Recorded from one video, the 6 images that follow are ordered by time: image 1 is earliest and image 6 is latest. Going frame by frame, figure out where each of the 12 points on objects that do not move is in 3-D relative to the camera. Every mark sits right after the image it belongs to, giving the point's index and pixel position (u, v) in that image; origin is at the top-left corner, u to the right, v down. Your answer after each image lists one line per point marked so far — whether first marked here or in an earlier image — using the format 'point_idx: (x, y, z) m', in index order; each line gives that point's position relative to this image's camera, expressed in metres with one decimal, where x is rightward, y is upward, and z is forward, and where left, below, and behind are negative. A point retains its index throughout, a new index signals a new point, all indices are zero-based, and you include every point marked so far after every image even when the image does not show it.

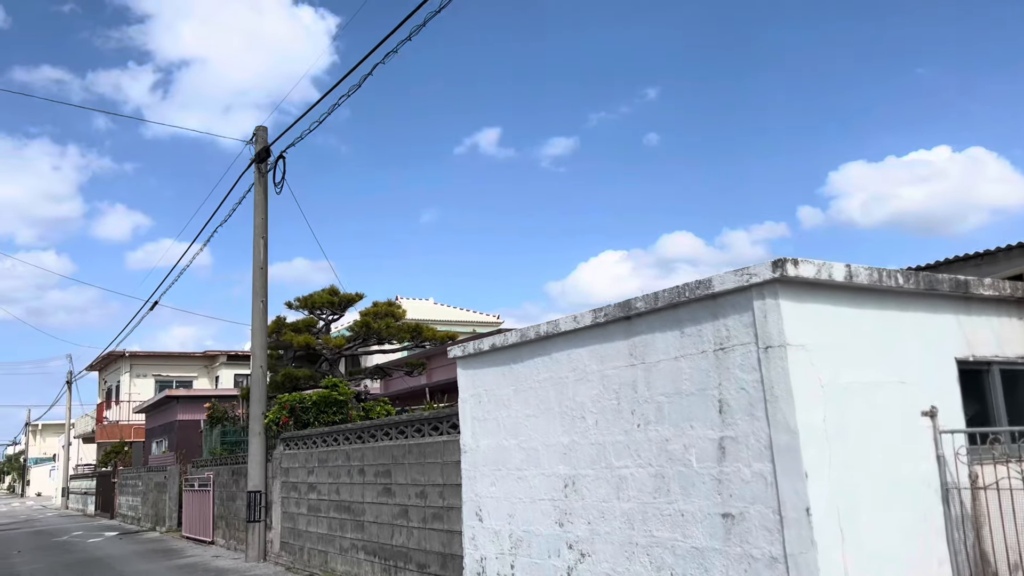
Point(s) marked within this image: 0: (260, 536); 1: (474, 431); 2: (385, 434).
0: (-3.6, -3.6, +12.2) m
1: (-0.3, -1.2, +7.3) m
2: (-1.4, -1.6, +9.2) m
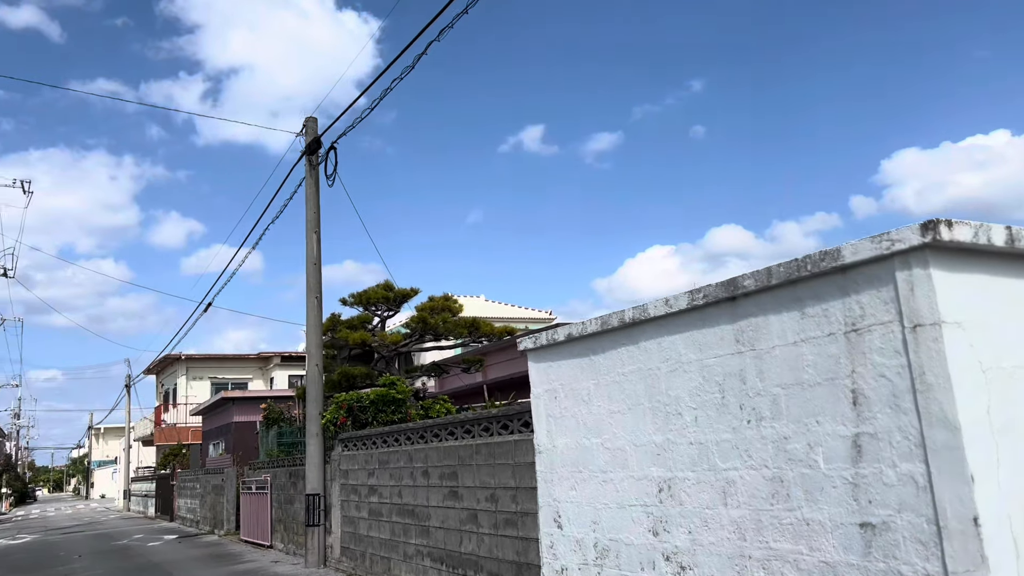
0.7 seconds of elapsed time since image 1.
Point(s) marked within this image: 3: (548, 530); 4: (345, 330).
0: (-2.7, -3.5, +11.7) m
1: (+0.3, -1.1, +6.7) m
2: (-0.6, -1.5, +8.6) m
3: (+0.3, -1.9, +6.6) m
4: (-2.7, -0.7, +13.6) m
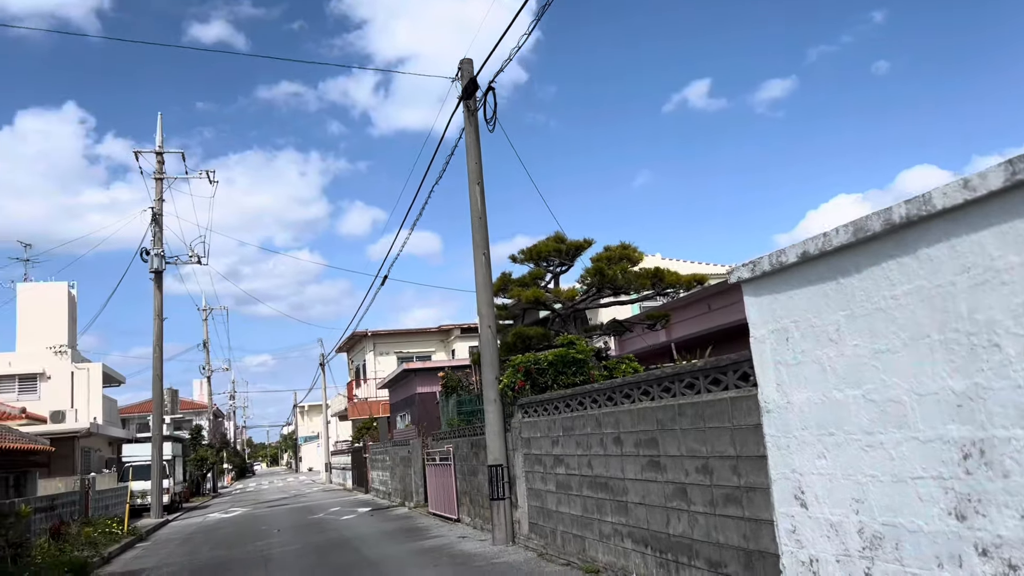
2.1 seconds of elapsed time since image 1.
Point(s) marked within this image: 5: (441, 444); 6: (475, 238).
0: (-0.1, -2.9, +10.8) m
1: (+1.6, -0.6, +5.1) m
2: (+1.1, -0.9, +7.2) m
3: (+1.7, -1.3, +5.1) m
4: (+0.1, 0.0, +12.5) m
5: (-1.3, -2.9, +15.4) m
6: (-0.5, +0.7, +11.5) m
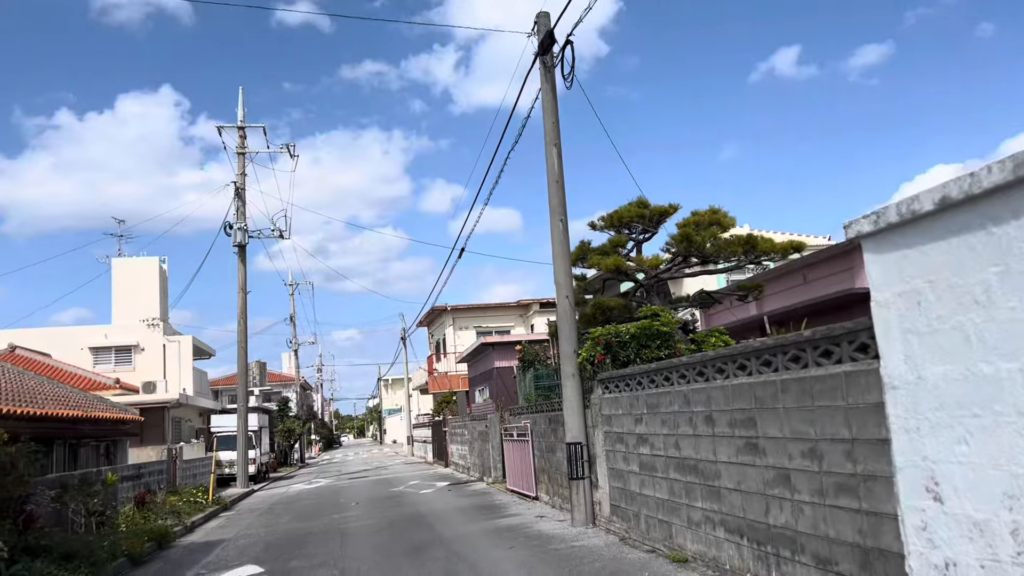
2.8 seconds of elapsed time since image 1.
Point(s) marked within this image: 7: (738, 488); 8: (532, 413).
0: (+0.9, -2.5, +10.2) m
1: (+2.0, -0.3, +4.4) m
2: (+1.7, -0.6, +6.4) m
3: (+2.1, -1.1, +4.3) m
4: (+1.2, +0.4, +11.8) m
5: (+0.1, -2.3, +14.9) m
6: (+0.5, +1.1, +10.8) m
7: (+1.7, -1.5, +6.4) m
8: (+0.3, -2.0, +13.6) m
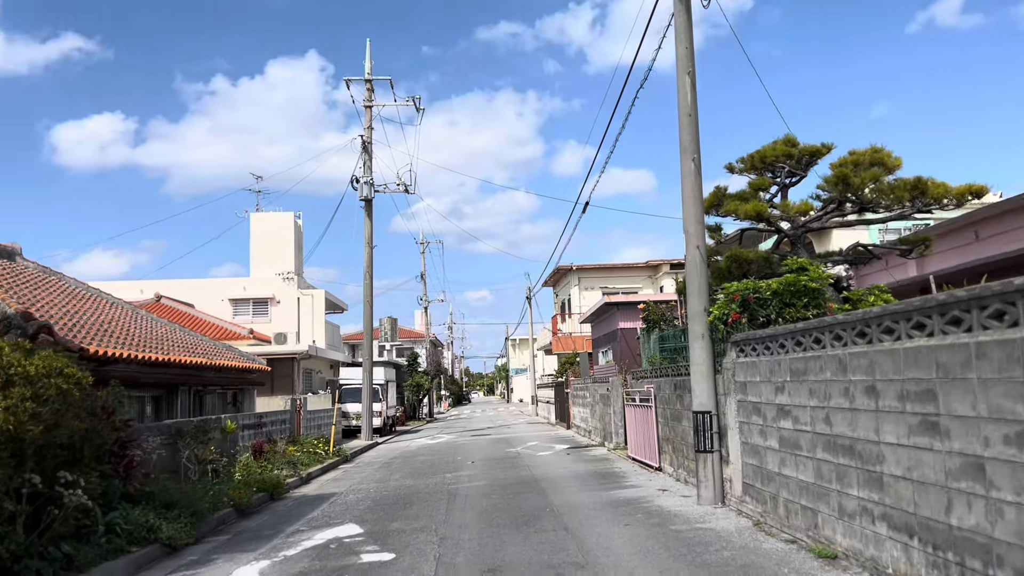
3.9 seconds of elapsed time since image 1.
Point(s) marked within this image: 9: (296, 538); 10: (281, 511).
0: (+2.2, -1.9, +9.0) m
1: (+2.4, -0.1, +3.0) m
2: (+2.5, -0.2, +5.1) m
3: (+2.5, -0.8, +3.0) m
4: (+2.8, +1.0, +10.4) m
5: (+2.1, -1.6, +13.8) m
6: (+2.0, +1.7, +9.6) m
7: (+2.4, -1.1, +5.1) m
8: (+2.2, -1.3, +12.5) m
9: (-2.3, -2.6, +8.9) m
10: (-3.1, -3.0, +11.4) m
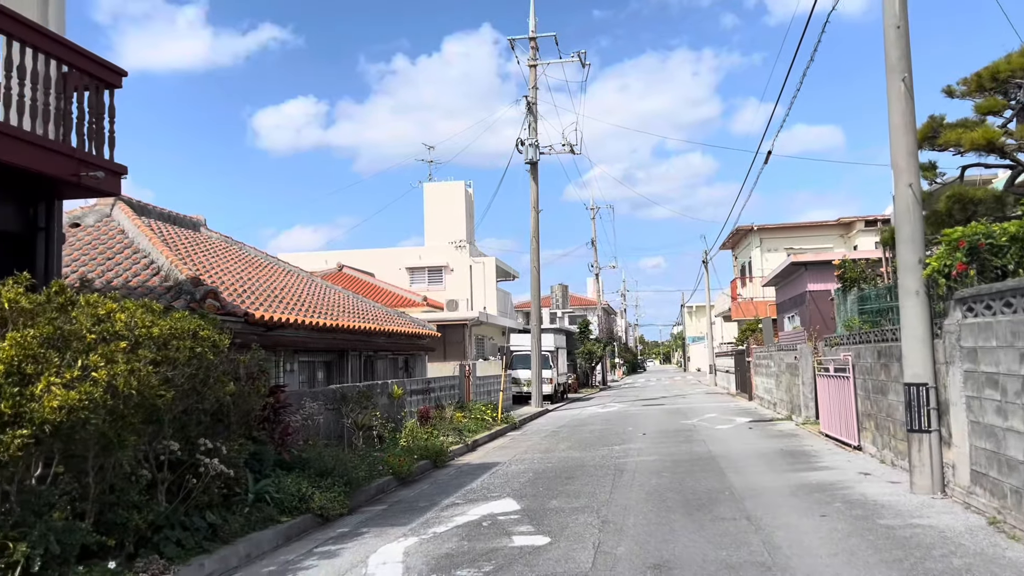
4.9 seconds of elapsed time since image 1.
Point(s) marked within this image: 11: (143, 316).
0: (+3.7, -1.5, +7.5) m
1: (+2.7, +0.2, +1.5) m
2: (+3.2, +0.1, +3.6) m
3: (+2.8, -0.6, +1.6) m
4: (+4.6, +1.6, +8.7) m
5: (+4.7, -0.9, +12.2) m
6: (+3.6, +2.2, +8.0) m
7: (+3.2, -0.8, +3.6) m
8: (+4.4, -0.7, +10.9) m
9: (-0.6, -2.2, +8.3) m
10: (-0.9, -2.5, +11.0) m
11: (-2.5, -0.2, +5.7) m
